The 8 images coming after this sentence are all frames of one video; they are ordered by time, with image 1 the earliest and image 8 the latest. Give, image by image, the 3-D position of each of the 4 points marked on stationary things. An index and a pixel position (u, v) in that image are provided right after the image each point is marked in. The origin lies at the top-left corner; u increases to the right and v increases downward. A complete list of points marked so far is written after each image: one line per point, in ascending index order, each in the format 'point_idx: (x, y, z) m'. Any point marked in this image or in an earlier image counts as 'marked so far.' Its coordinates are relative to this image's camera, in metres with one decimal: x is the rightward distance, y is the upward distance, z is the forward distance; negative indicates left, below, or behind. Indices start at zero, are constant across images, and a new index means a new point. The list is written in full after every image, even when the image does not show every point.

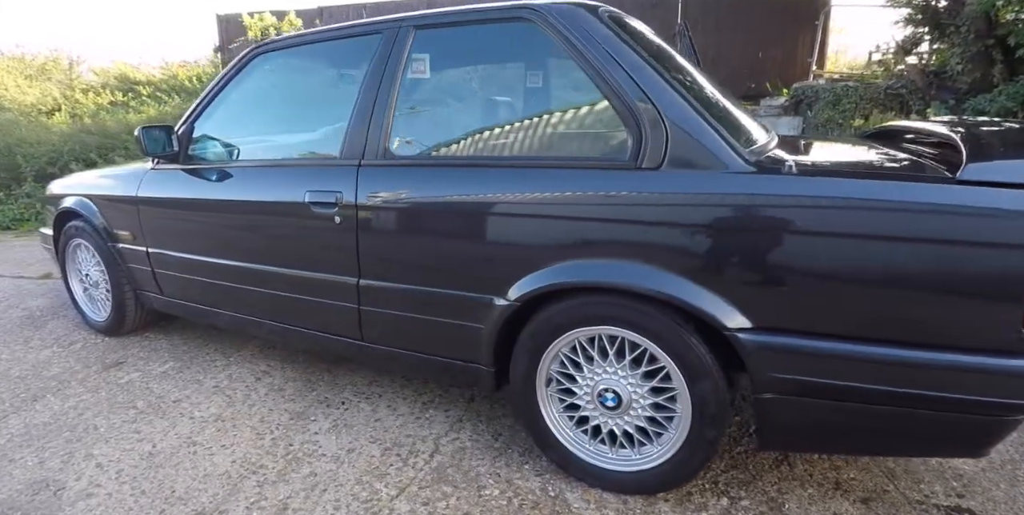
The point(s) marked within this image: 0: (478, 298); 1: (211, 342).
0: (-0.1, -0.2, +1.9) m
1: (-1.7, -0.5, +3.0) m
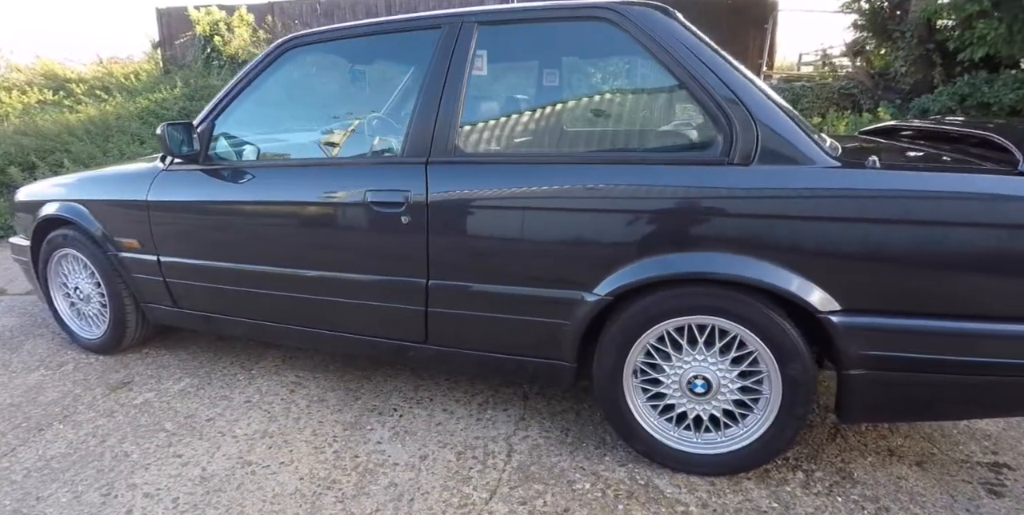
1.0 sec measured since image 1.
0: (+0.2, -0.2, +1.9) m
1: (-1.5, -0.5, +2.8) m
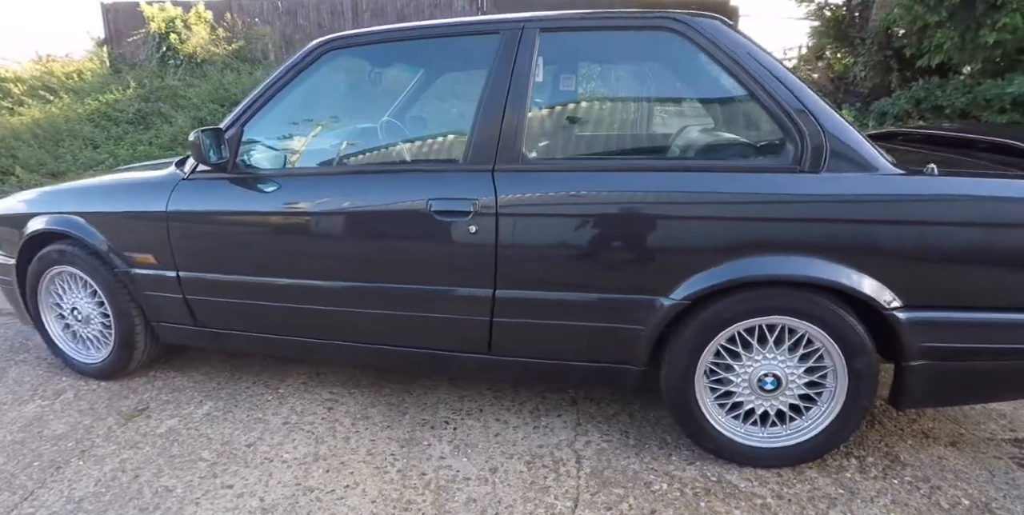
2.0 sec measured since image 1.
0: (+0.5, -0.2, +1.9) m
1: (-1.3, -0.6, +2.6) m
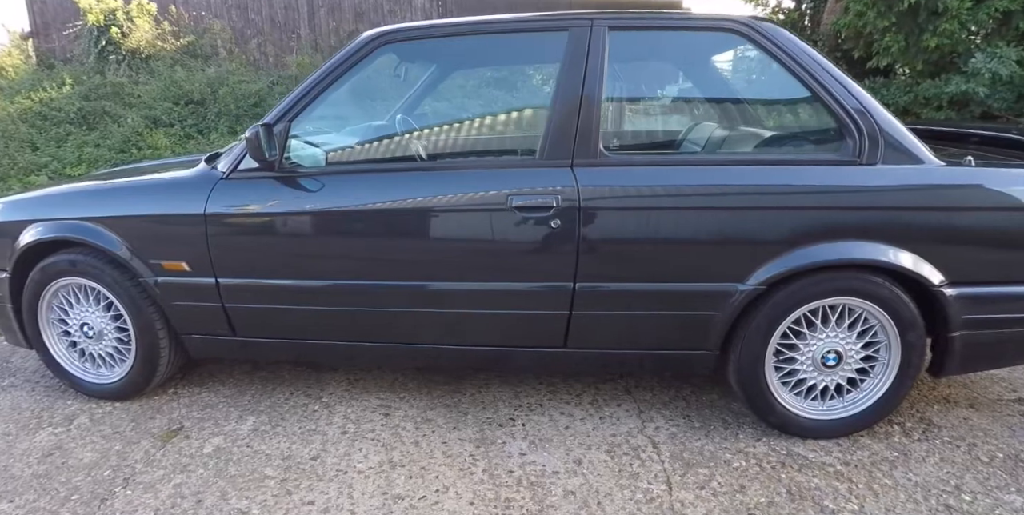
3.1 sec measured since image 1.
0: (+0.8, -0.1, +2.0) m
1: (-1.1, -0.6, +2.5) m
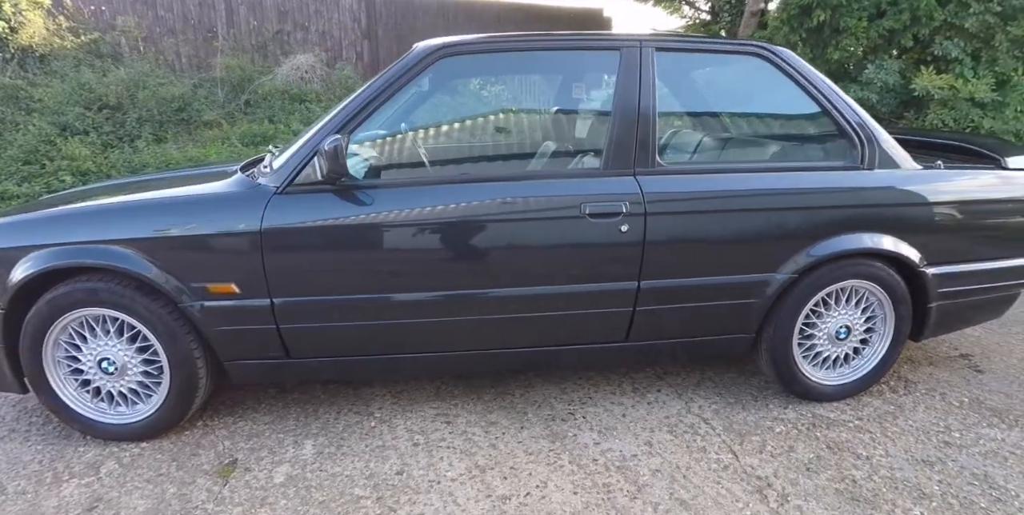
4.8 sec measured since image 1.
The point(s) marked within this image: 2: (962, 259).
0: (+1.0, -0.1, +2.2) m
1: (-0.9, -0.7, +2.4) m
2: (+2.0, 0.0, +2.4) m
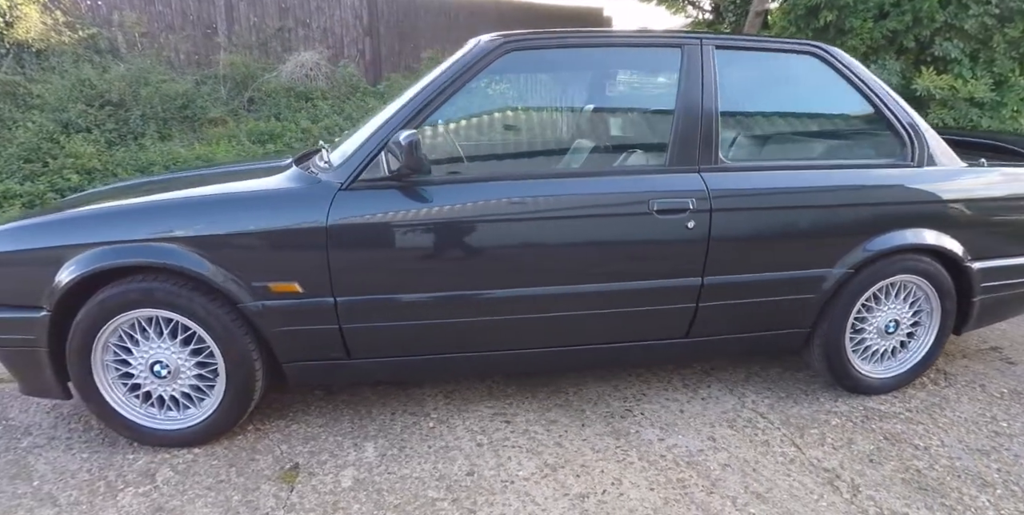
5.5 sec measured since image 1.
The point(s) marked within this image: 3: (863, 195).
0: (+1.3, -0.1, +2.2) m
1: (-0.6, -0.7, +2.3) m
2: (+2.3, 0.0, +2.4) m
3: (+1.5, +0.3, +2.2) m
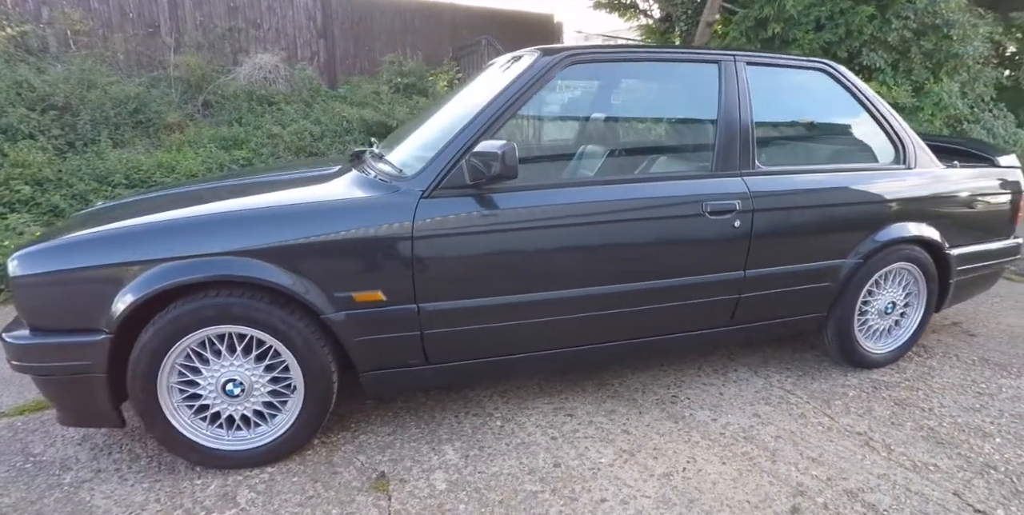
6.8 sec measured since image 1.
0: (+1.5, 0.0, +2.5) m
1: (-0.3, -0.7, +2.4) m
2: (+2.5, +0.1, +2.8) m
3: (+1.7, +0.3, +2.5) m
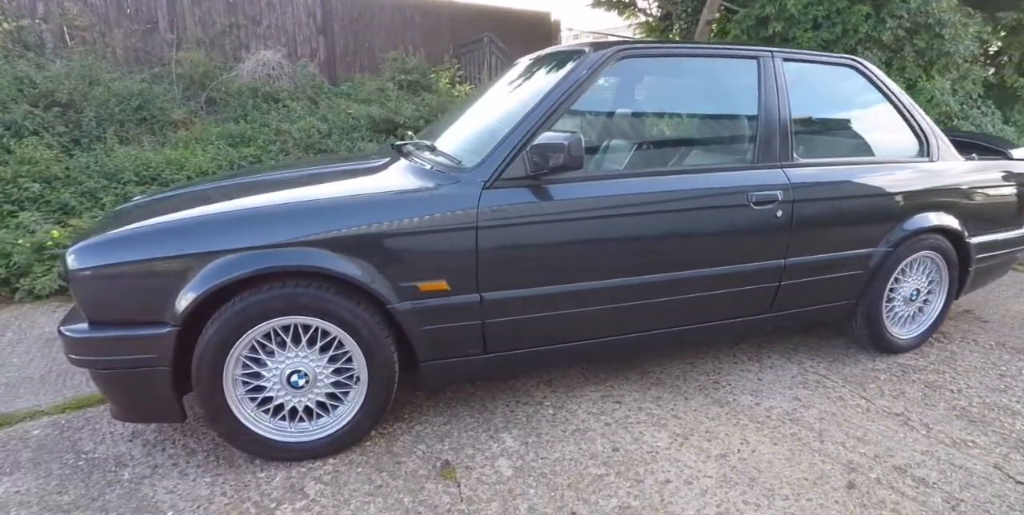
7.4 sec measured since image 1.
0: (+1.7, 0.0, +2.6) m
1: (-0.1, -0.7, +2.4) m
2: (+2.7, +0.2, +3.0) m
3: (+1.9, +0.4, +2.6) m
